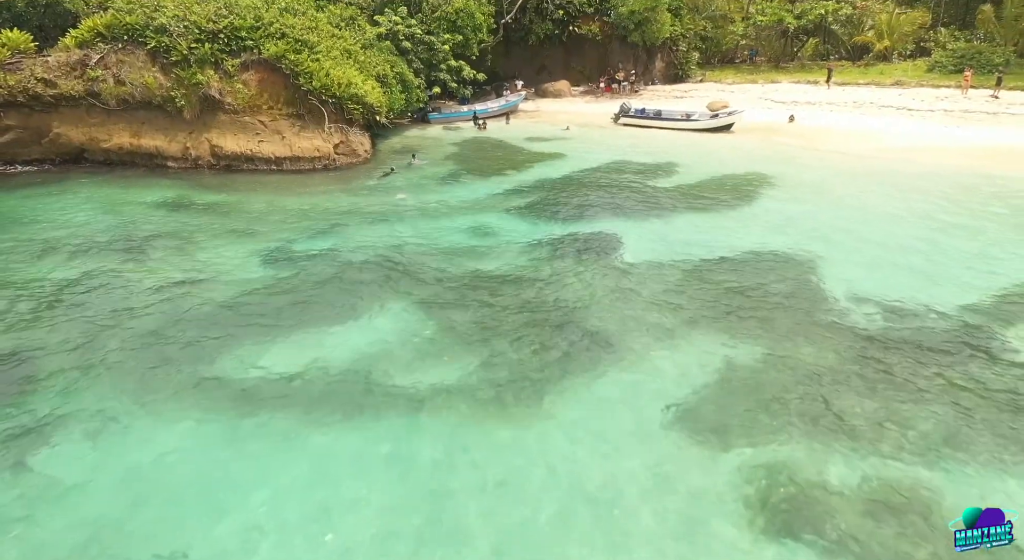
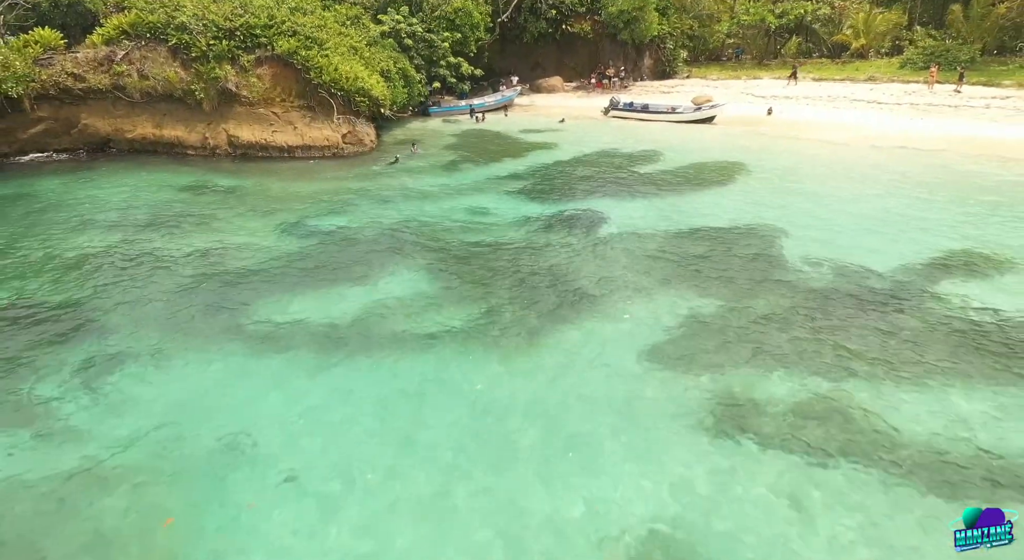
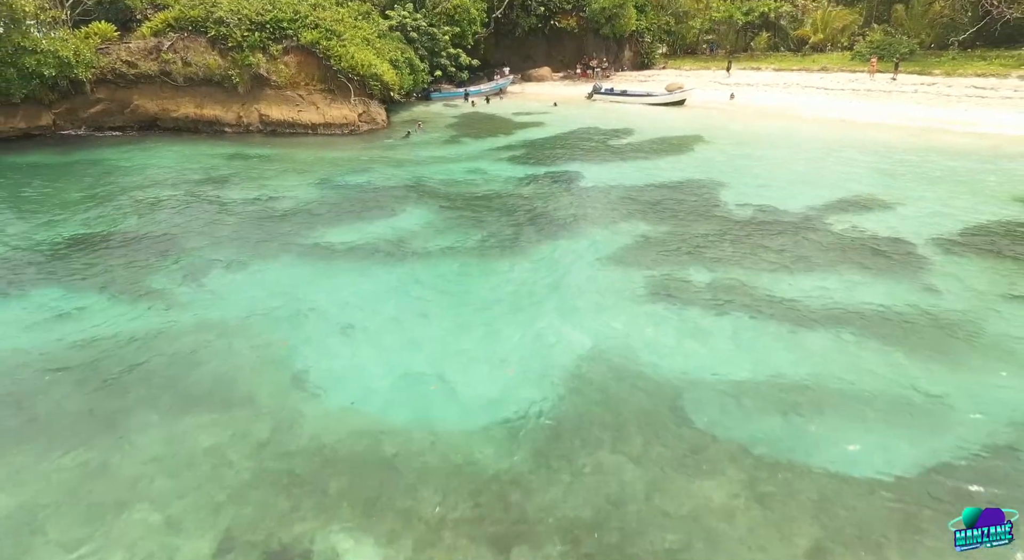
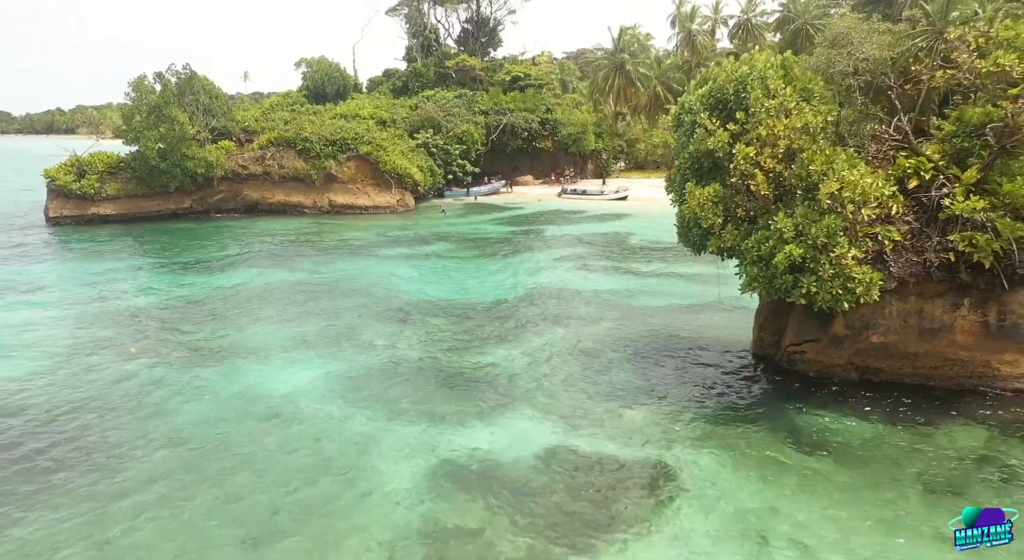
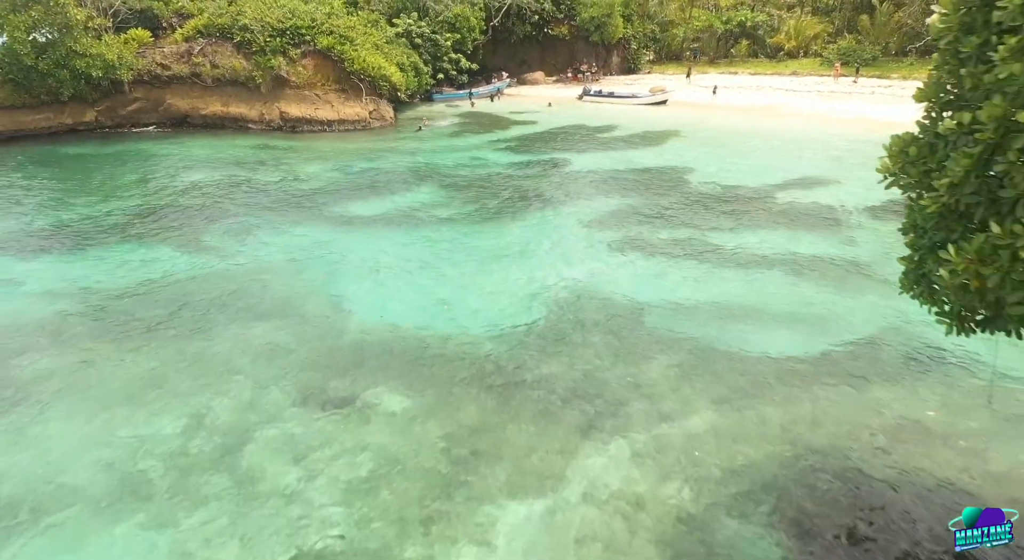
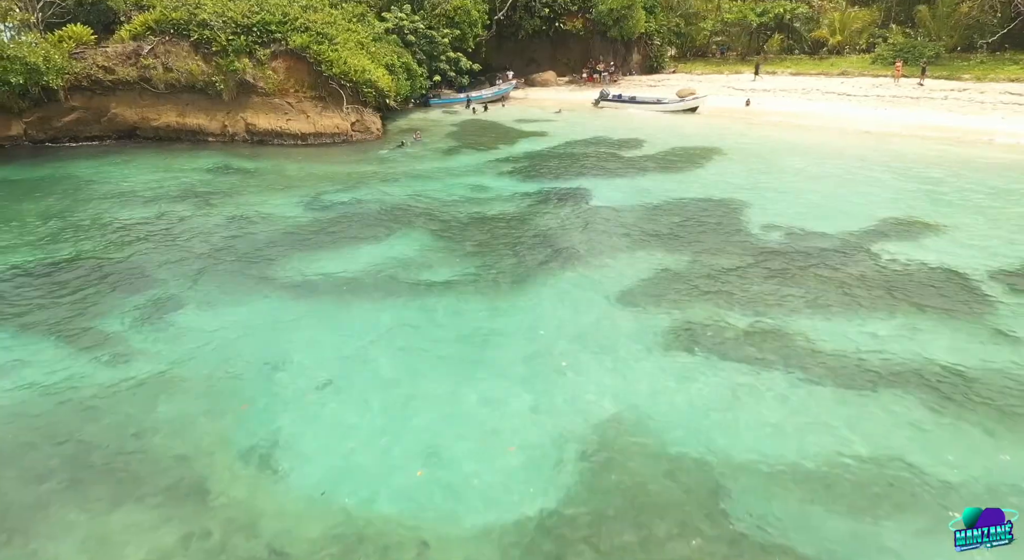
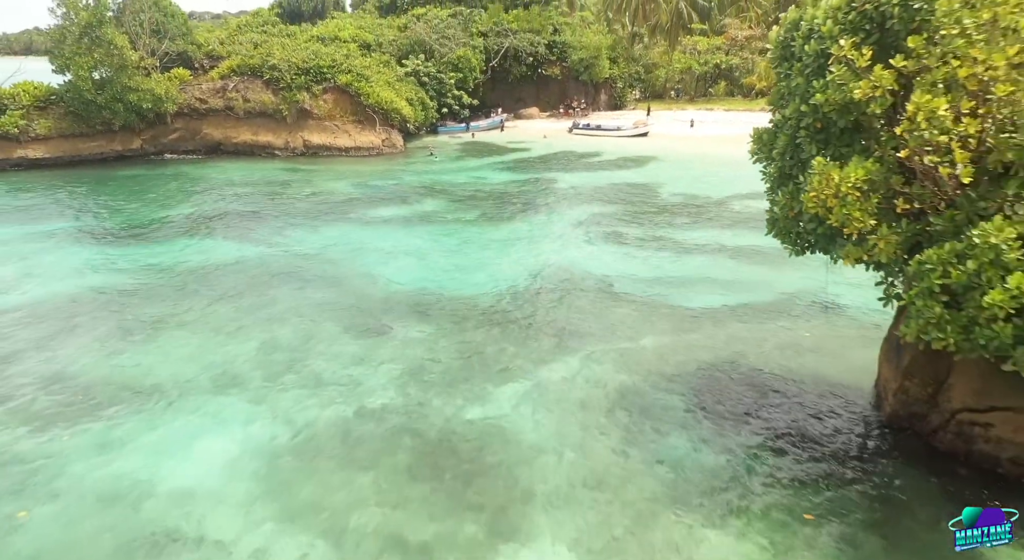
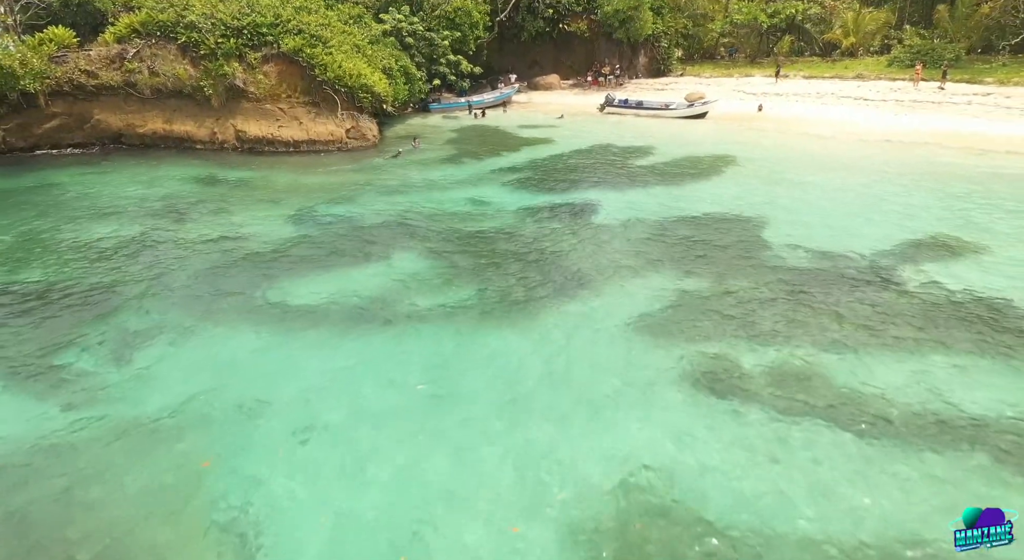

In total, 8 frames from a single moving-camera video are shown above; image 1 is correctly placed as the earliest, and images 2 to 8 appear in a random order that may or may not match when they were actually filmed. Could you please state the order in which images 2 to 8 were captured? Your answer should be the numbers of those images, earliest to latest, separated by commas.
2, 8, 6, 3, 5, 7, 4
